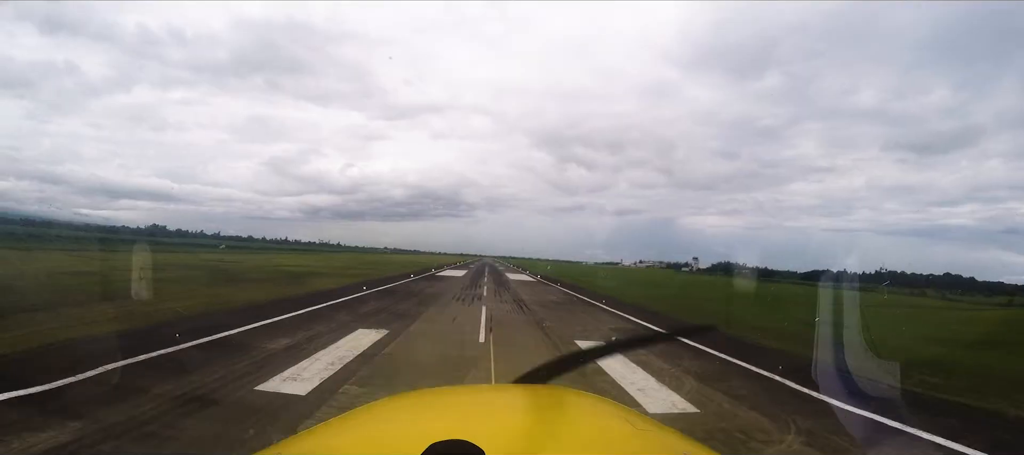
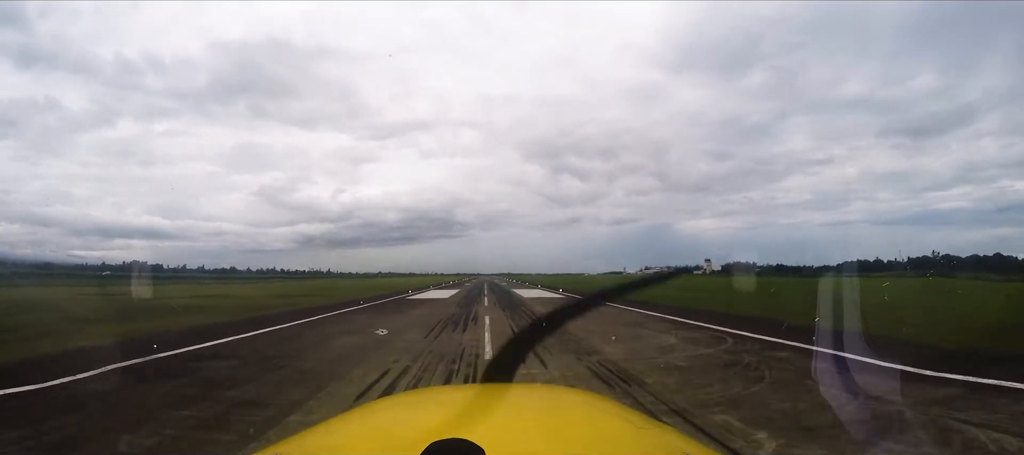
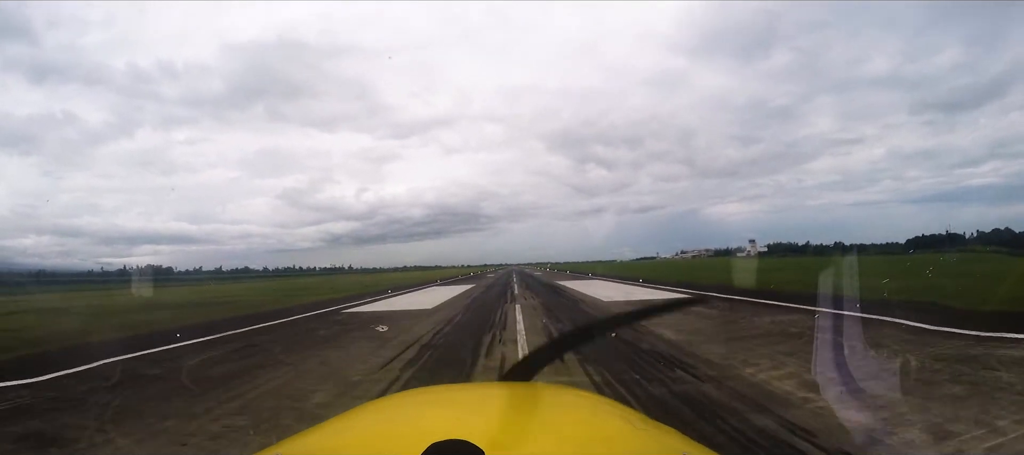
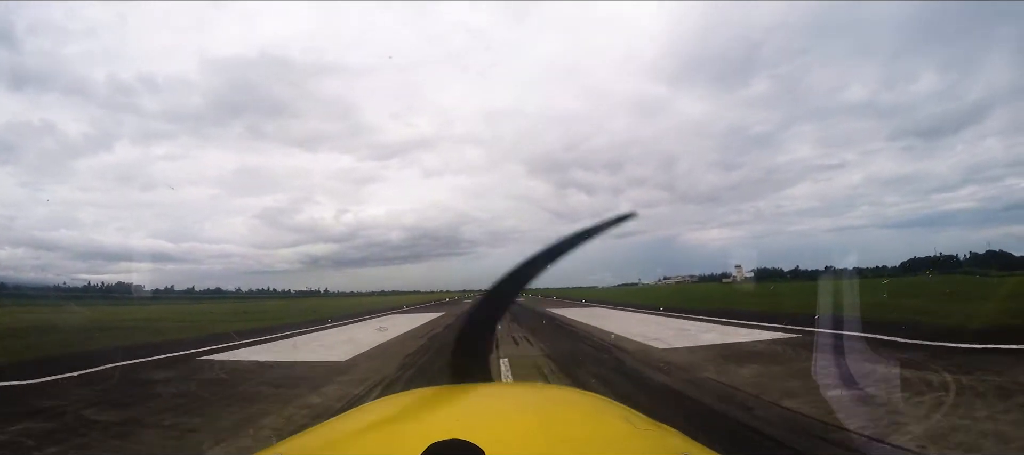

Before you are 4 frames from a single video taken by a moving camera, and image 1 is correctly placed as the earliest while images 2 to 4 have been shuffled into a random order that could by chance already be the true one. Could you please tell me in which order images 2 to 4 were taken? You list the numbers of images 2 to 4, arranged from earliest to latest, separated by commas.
2, 3, 4
